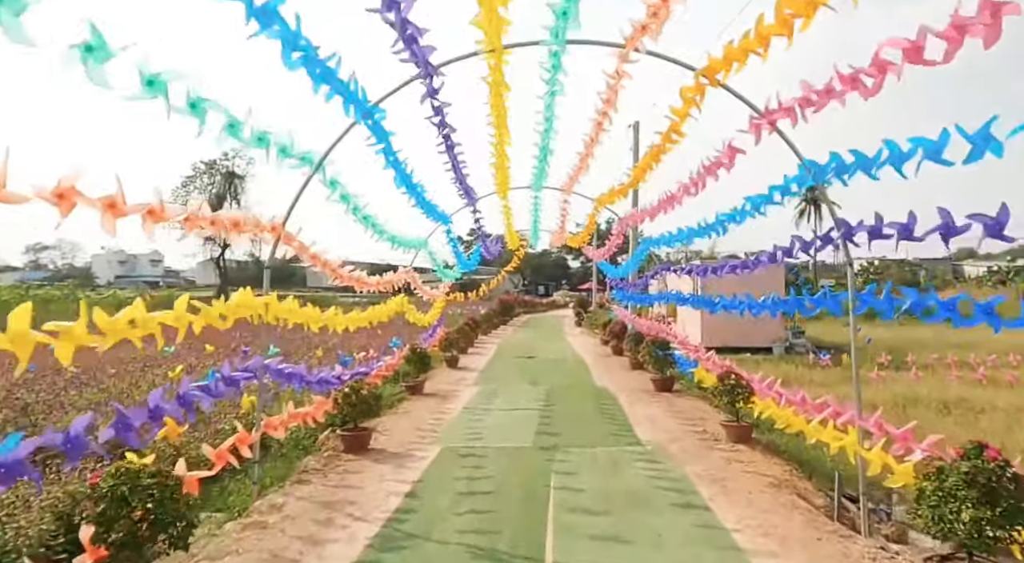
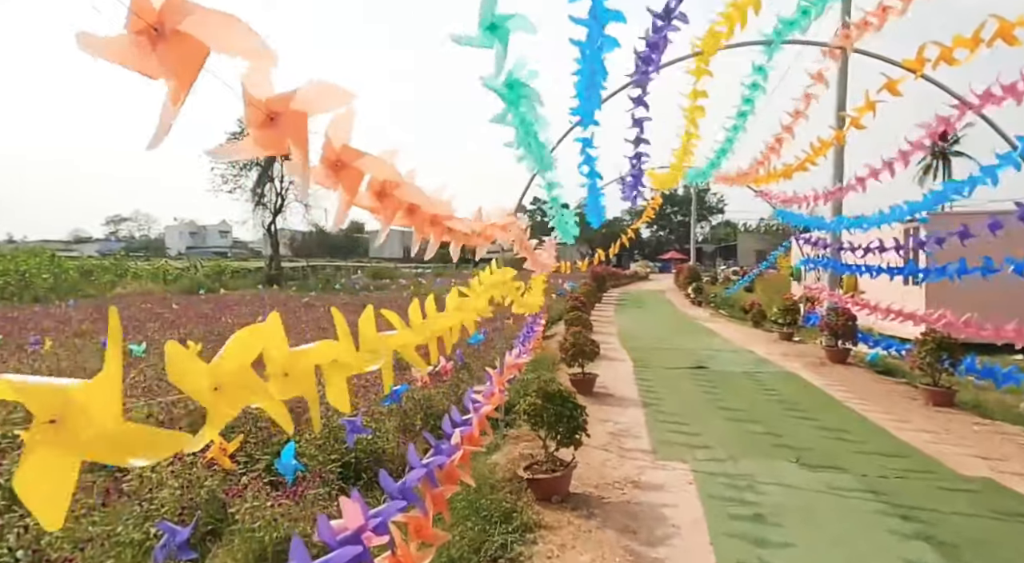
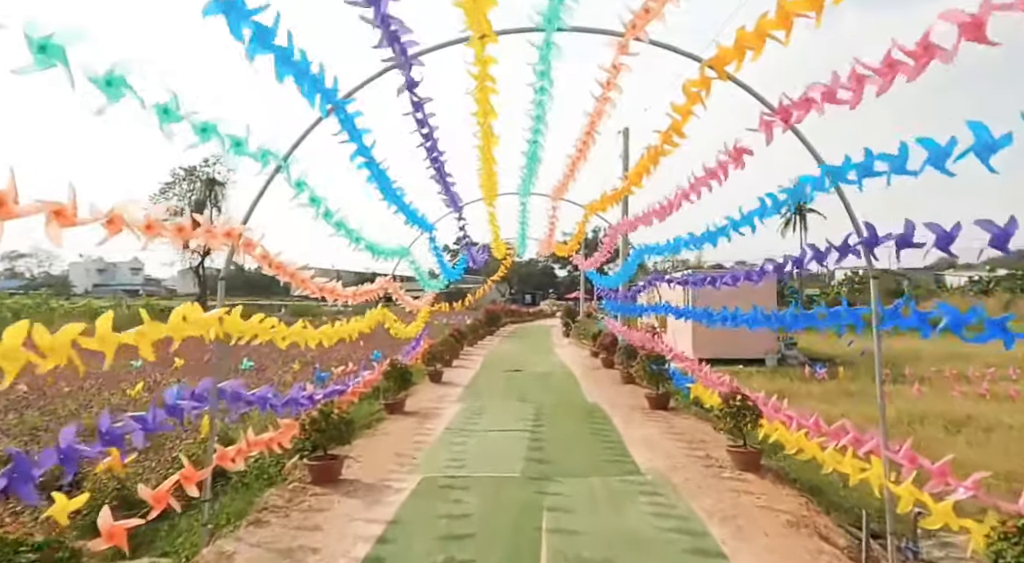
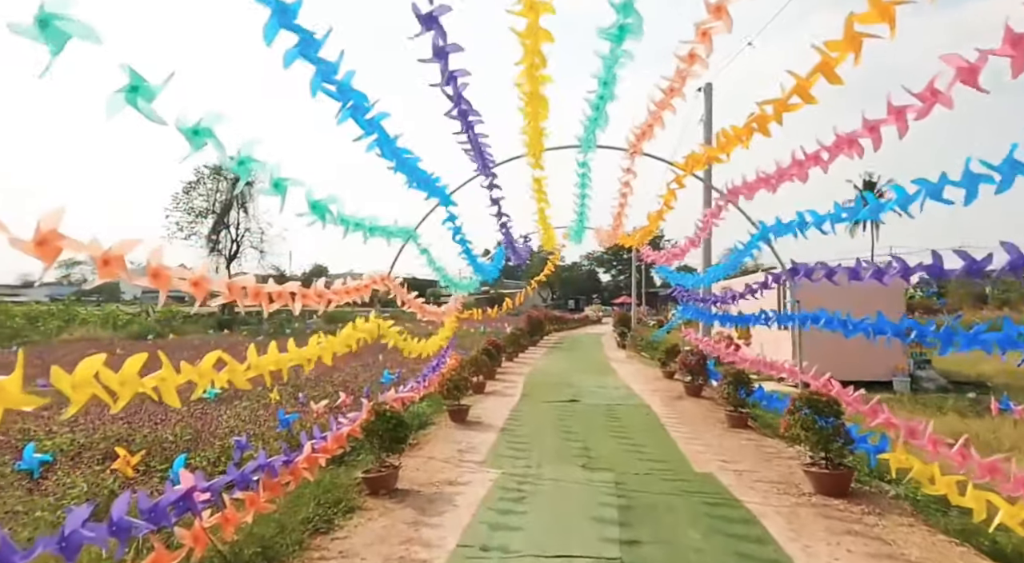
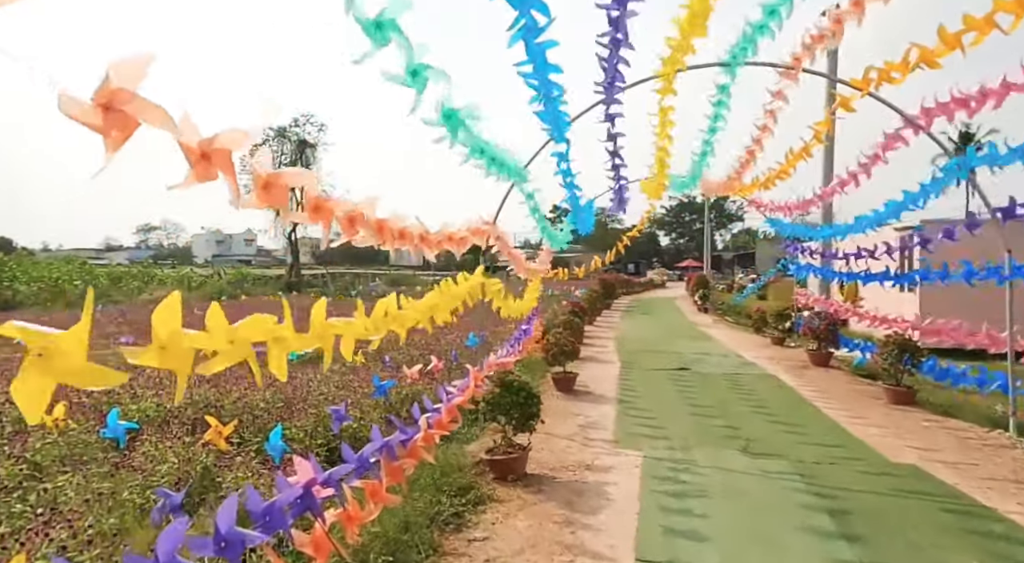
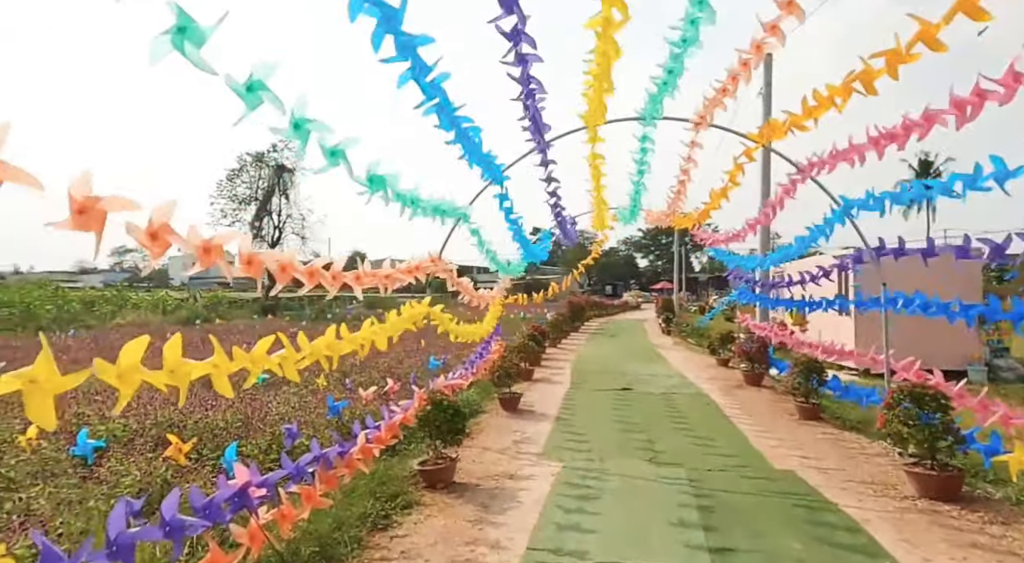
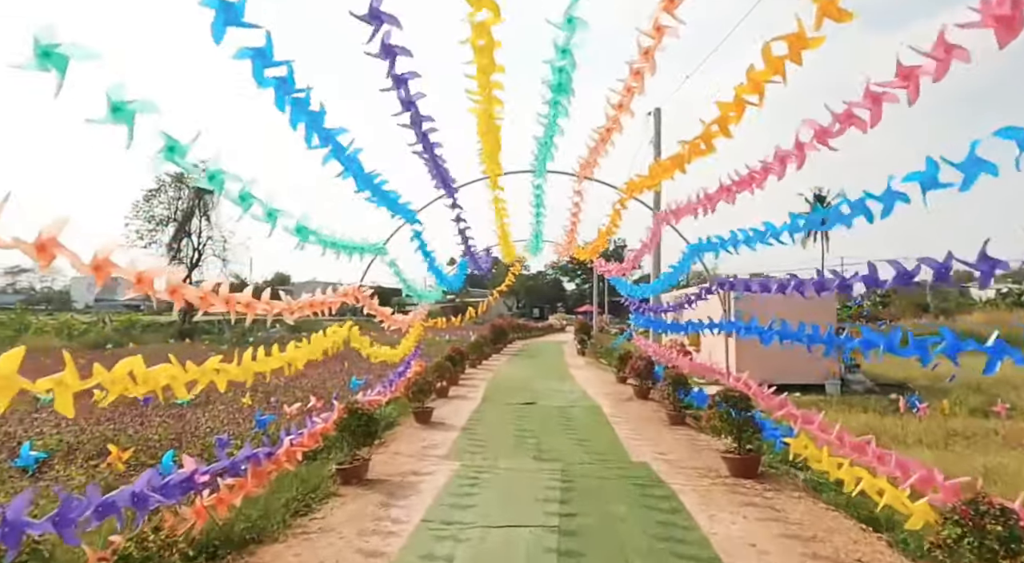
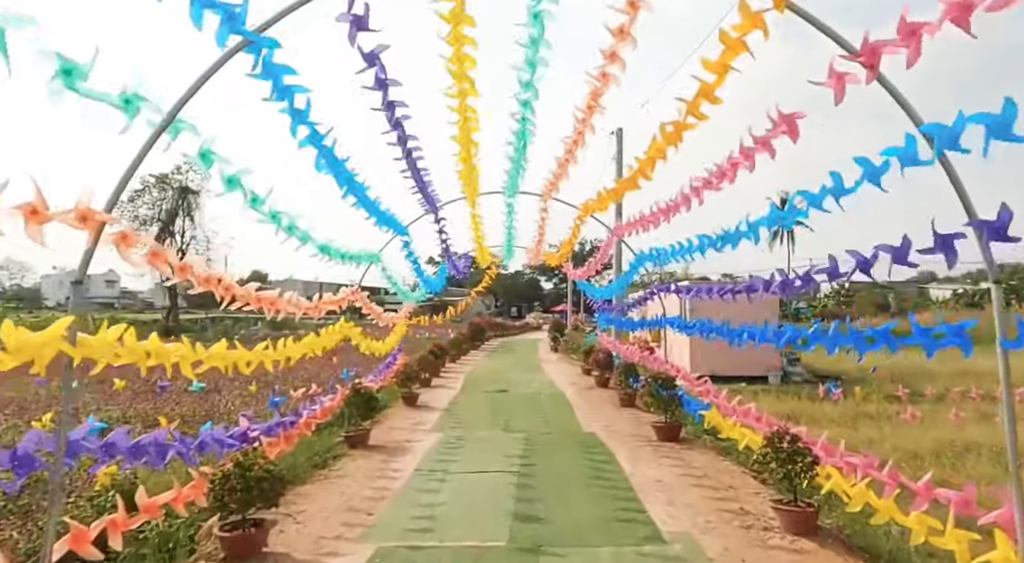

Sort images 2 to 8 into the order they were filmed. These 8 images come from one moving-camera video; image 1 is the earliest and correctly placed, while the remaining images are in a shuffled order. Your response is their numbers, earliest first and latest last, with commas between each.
3, 8, 7, 4, 6, 5, 2
